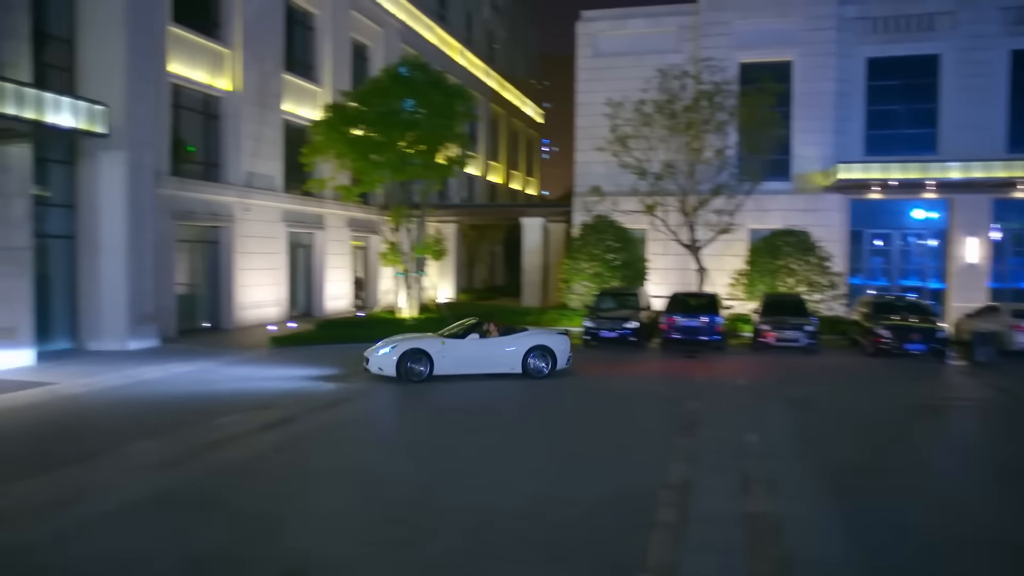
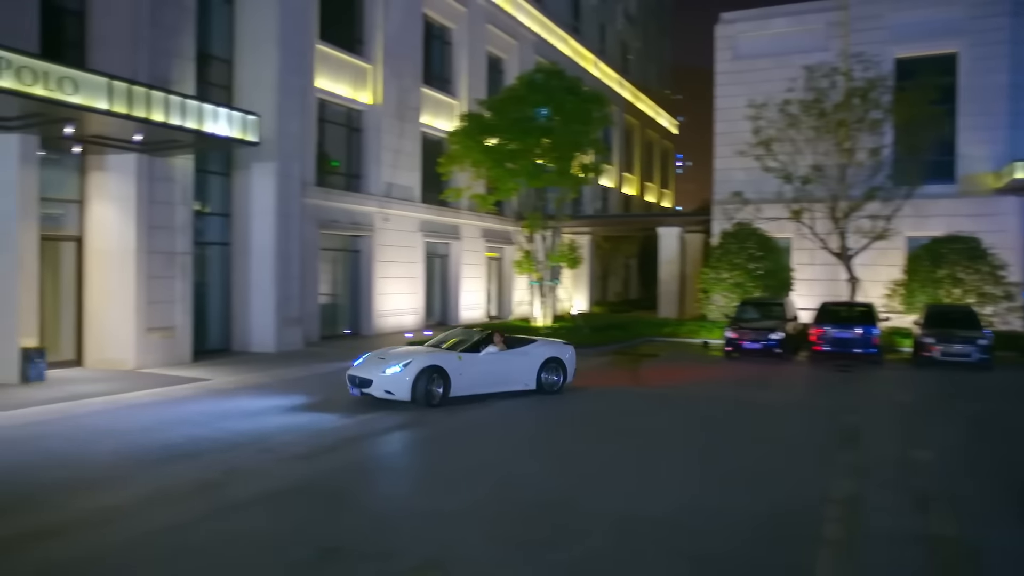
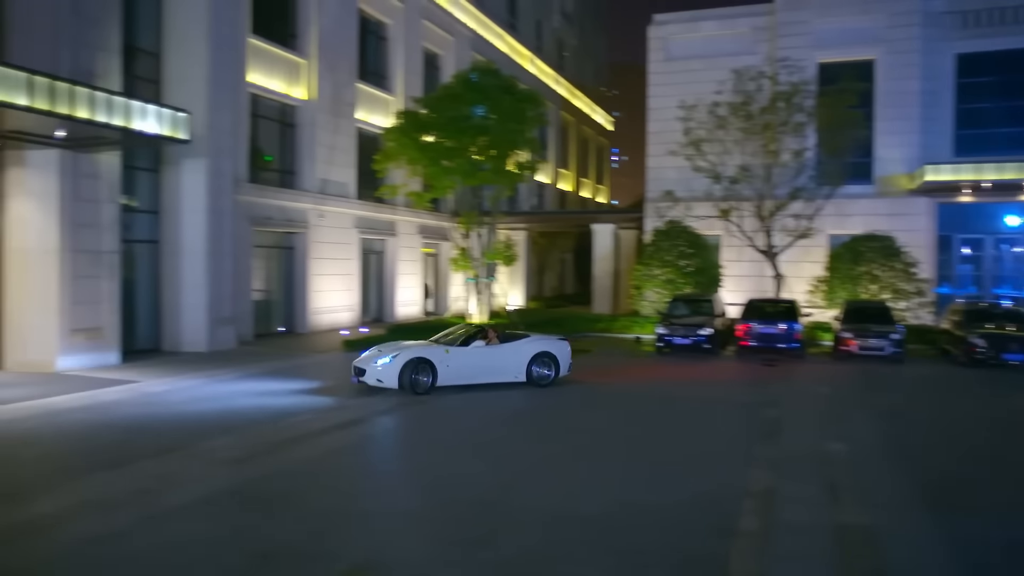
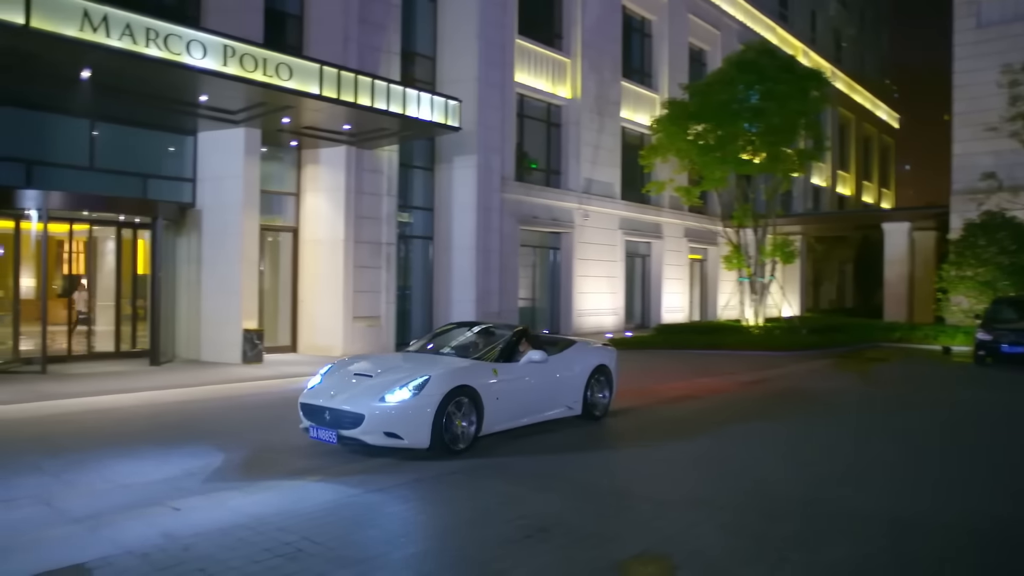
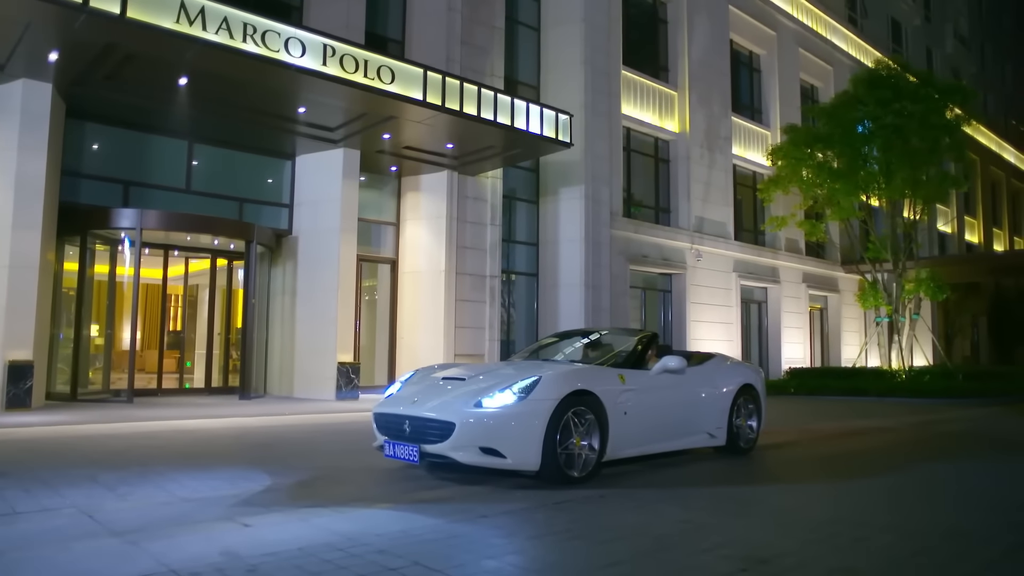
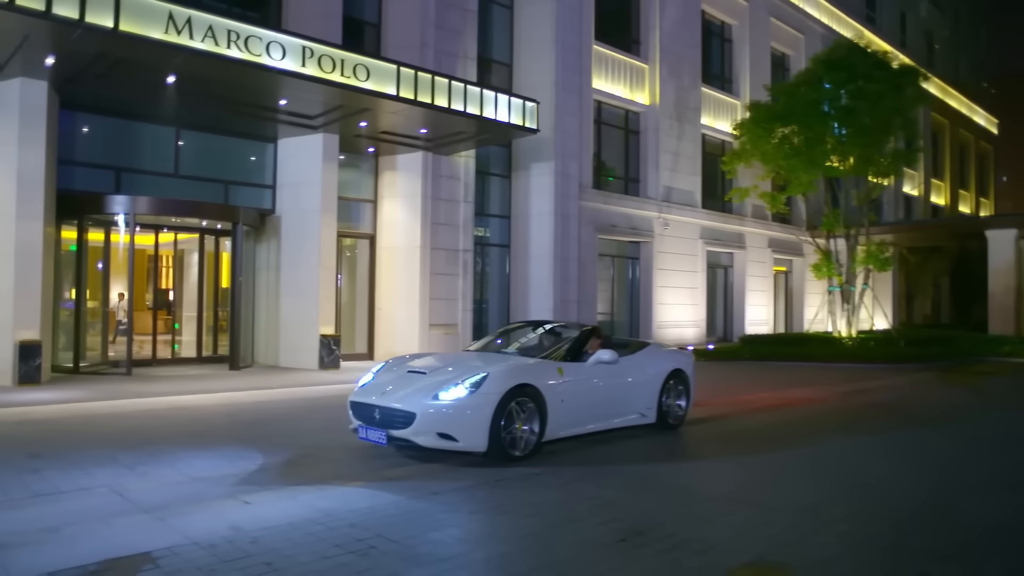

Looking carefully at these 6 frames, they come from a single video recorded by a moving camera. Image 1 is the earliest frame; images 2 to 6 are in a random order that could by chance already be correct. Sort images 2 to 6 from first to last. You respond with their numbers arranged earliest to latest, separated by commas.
3, 2, 4, 6, 5
